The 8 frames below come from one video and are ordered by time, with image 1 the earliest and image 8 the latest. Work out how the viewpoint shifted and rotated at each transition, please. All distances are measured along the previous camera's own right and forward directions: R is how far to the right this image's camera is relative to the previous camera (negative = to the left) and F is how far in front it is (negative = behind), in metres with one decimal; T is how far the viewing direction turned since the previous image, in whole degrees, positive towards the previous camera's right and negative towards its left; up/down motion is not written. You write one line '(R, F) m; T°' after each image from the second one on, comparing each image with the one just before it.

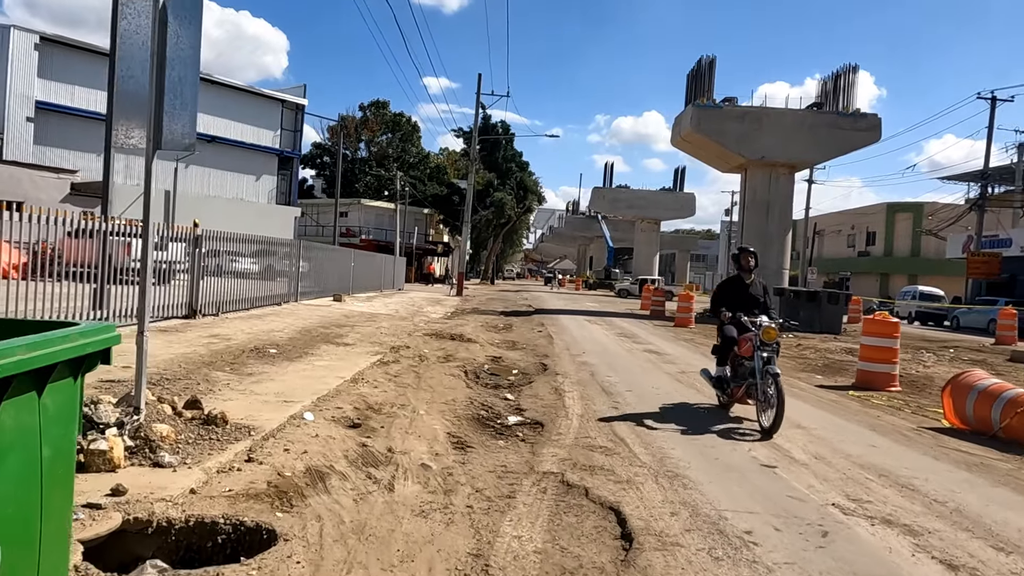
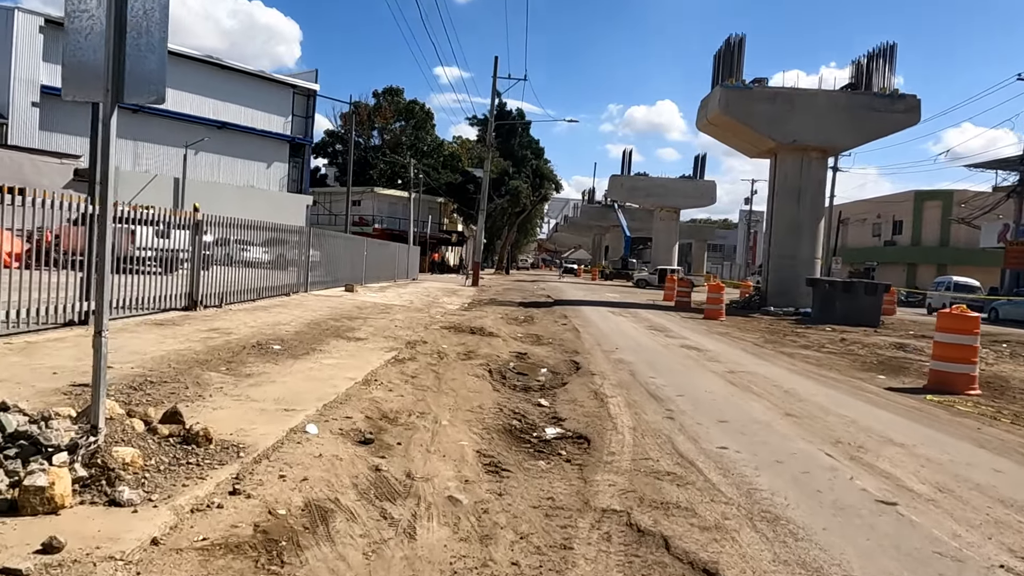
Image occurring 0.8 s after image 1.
(-0.2, +1.2) m; -1°
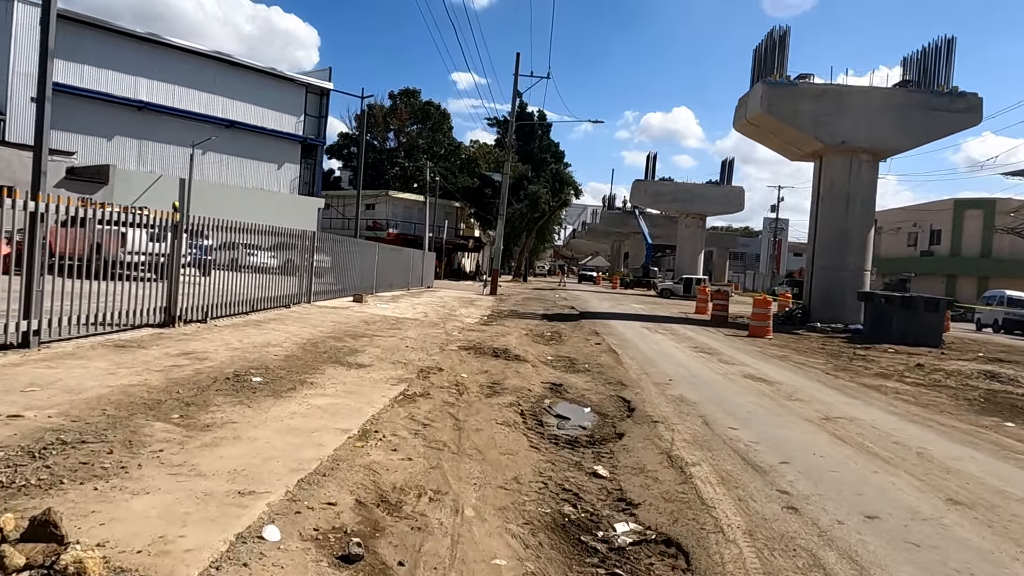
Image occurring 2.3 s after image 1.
(-0.3, +2.1) m; -1°
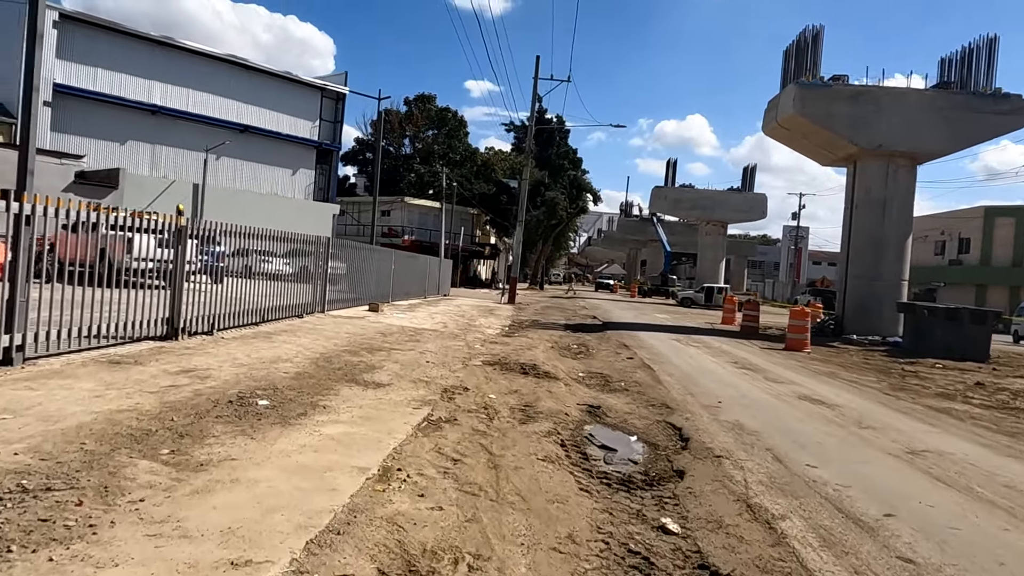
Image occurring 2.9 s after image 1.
(-0.2, +1.0) m; -1°
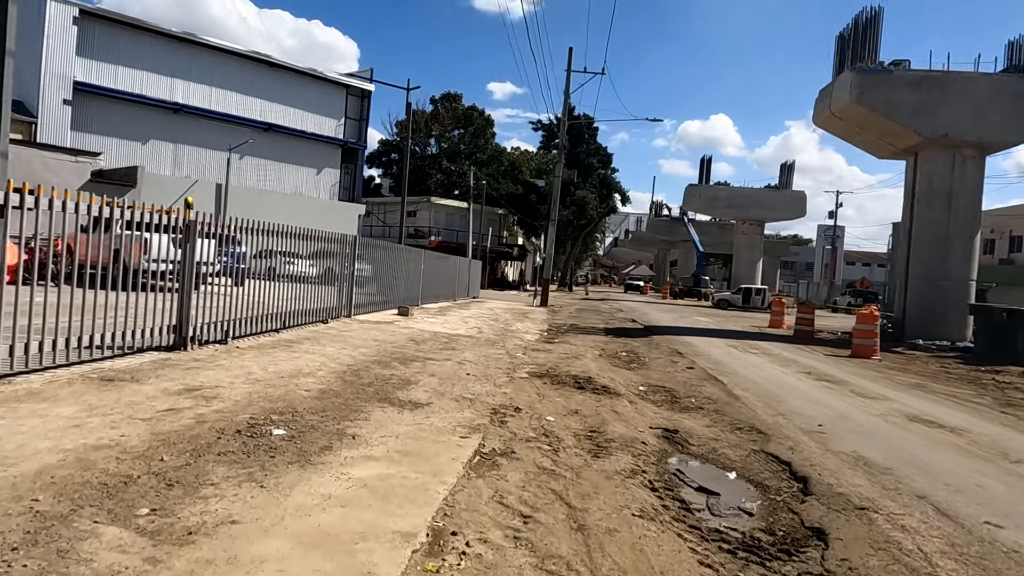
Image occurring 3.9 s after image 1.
(-0.4, +1.4) m; -2°
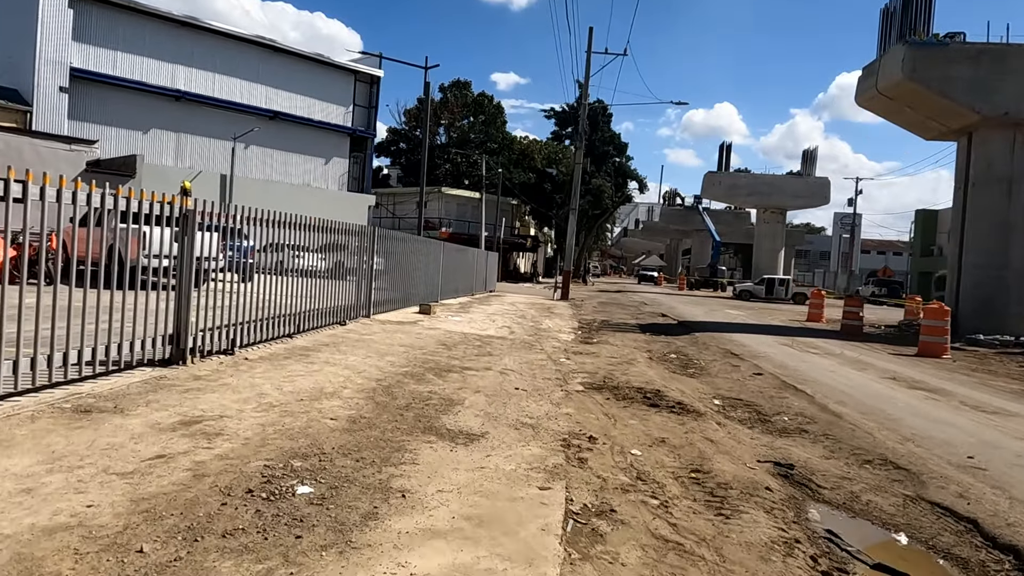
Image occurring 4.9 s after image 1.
(-0.6, +1.6) m; 0°
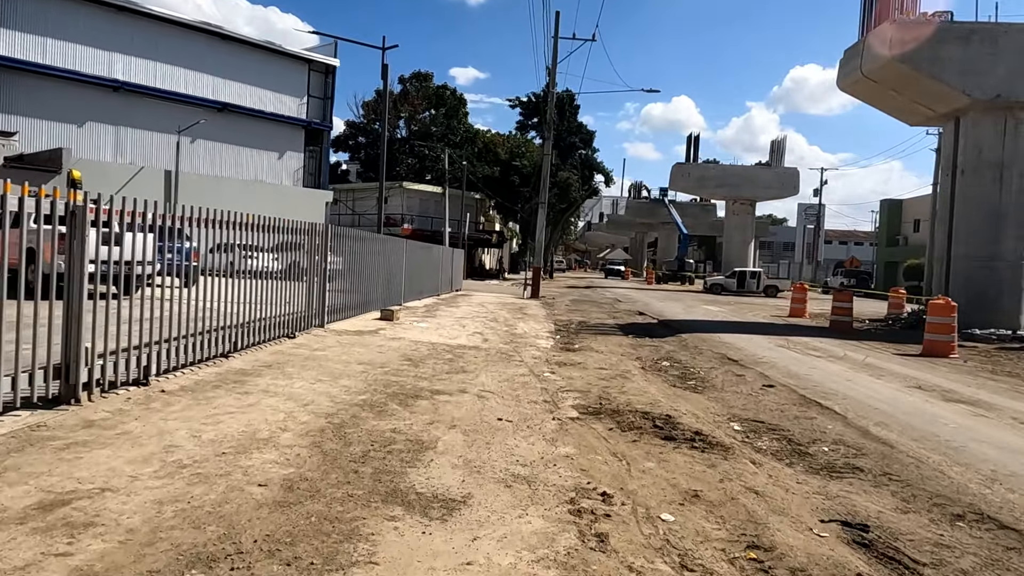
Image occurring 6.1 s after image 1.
(-0.2, +1.6) m; +3°
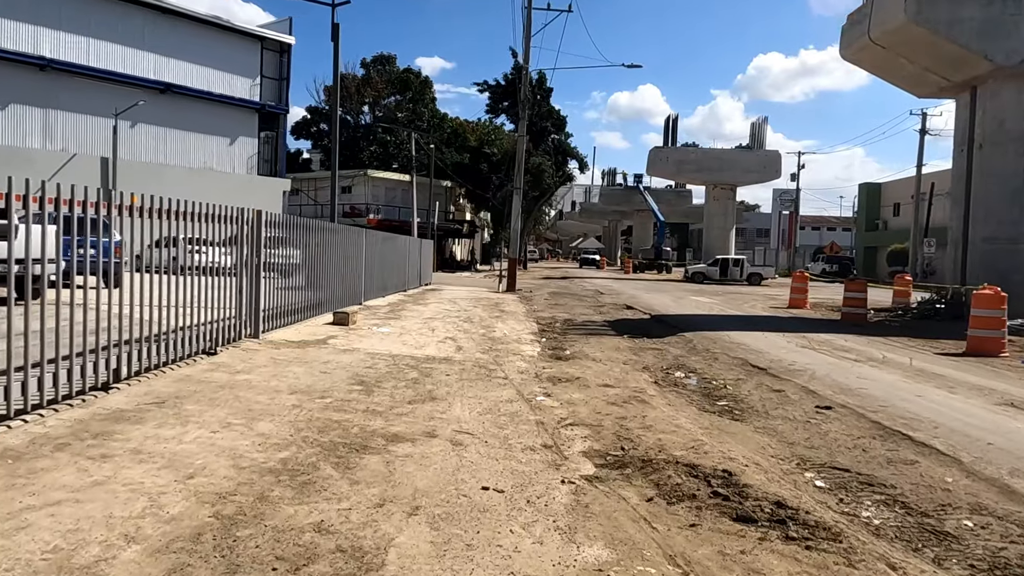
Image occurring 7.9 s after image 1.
(-0.1, +2.4) m; +2°
